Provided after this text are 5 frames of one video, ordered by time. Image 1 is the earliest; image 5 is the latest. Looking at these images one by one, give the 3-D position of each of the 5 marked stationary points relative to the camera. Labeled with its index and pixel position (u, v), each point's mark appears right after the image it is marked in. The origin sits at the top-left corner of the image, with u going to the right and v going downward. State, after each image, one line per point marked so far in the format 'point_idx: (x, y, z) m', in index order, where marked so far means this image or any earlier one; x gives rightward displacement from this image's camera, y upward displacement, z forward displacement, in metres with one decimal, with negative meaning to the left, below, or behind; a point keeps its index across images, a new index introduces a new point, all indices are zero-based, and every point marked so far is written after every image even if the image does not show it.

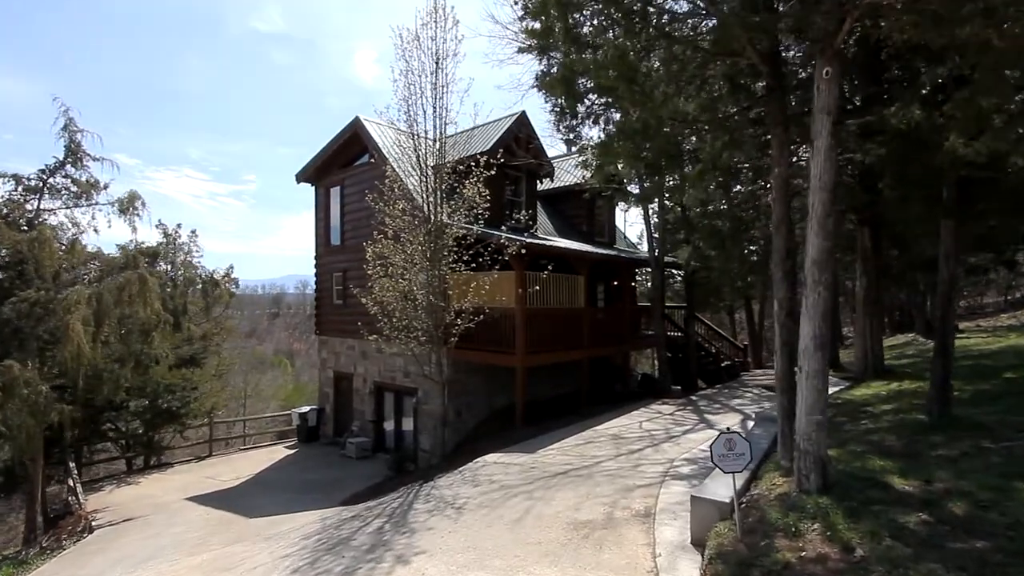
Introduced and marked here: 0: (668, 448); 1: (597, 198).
0: (+2.0, -2.1, +7.5) m
1: (+2.5, +2.6, +17.3) m
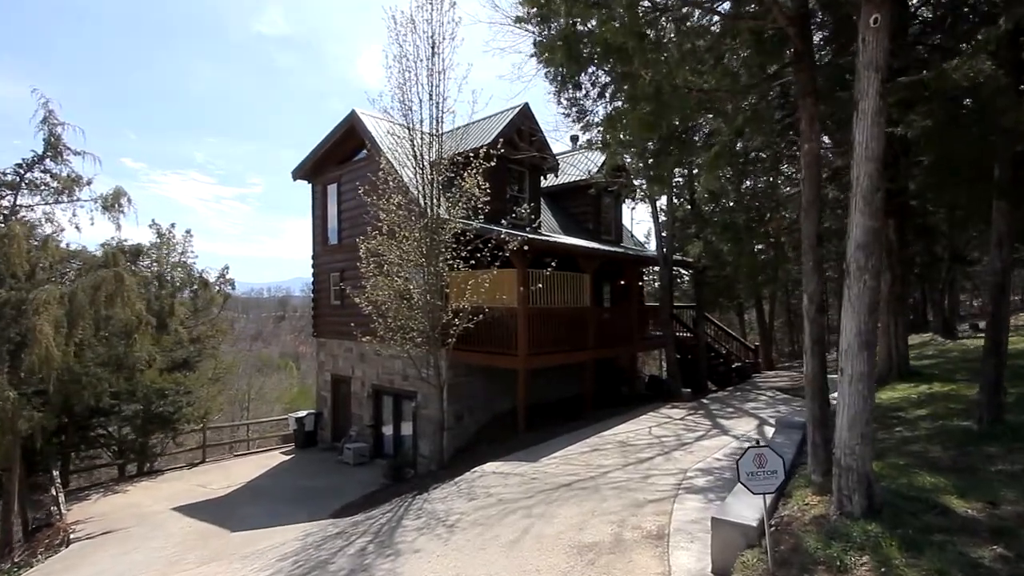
0: (+2.0, -2.0, +7.0) m
1: (+2.6, +2.7, +16.8) m
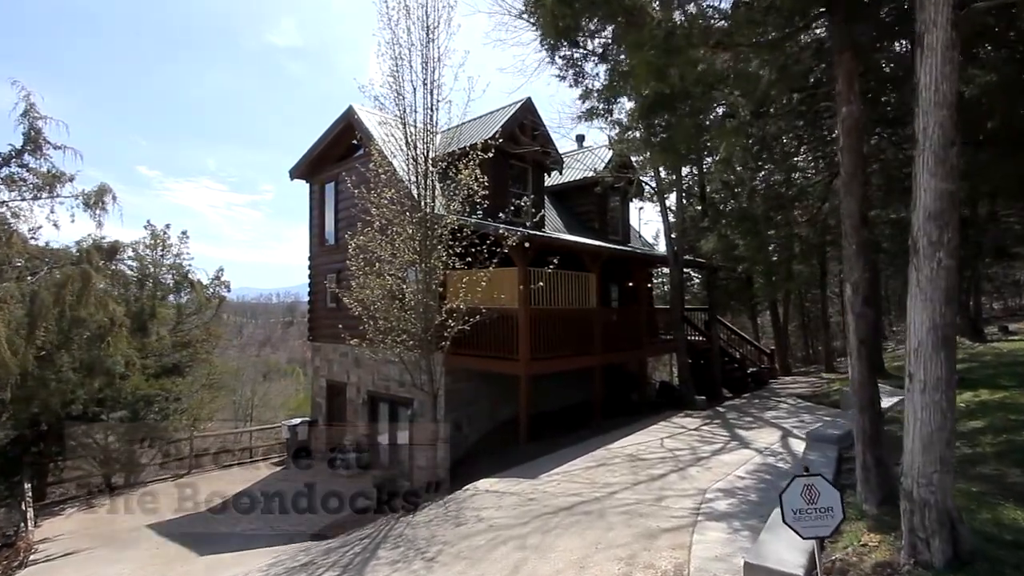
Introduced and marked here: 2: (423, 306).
0: (+1.9, -2.0, +6.2) m
1: (+2.7, +2.6, +16.0) m
2: (-1.4, -0.3, +9.4) m
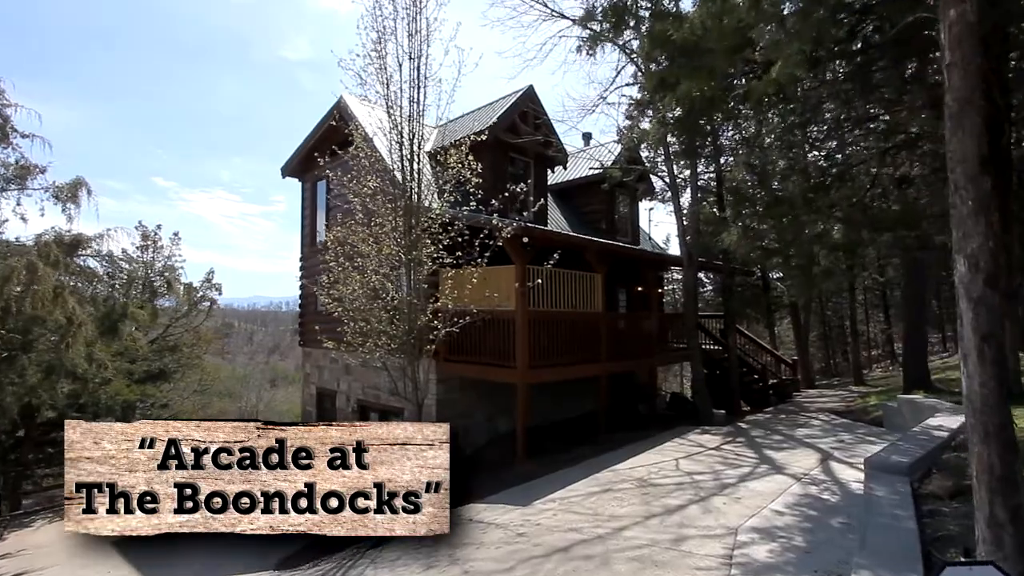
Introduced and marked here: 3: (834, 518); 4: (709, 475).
0: (+1.8, -1.9, +5.1) m
1: (+2.7, +2.5, +15.0) m
2: (-1.5, -0.2, +8.3) m
3: (+2.5, -1.8, +4.6) m
4: (+2.1, -2.0, +6.2) m
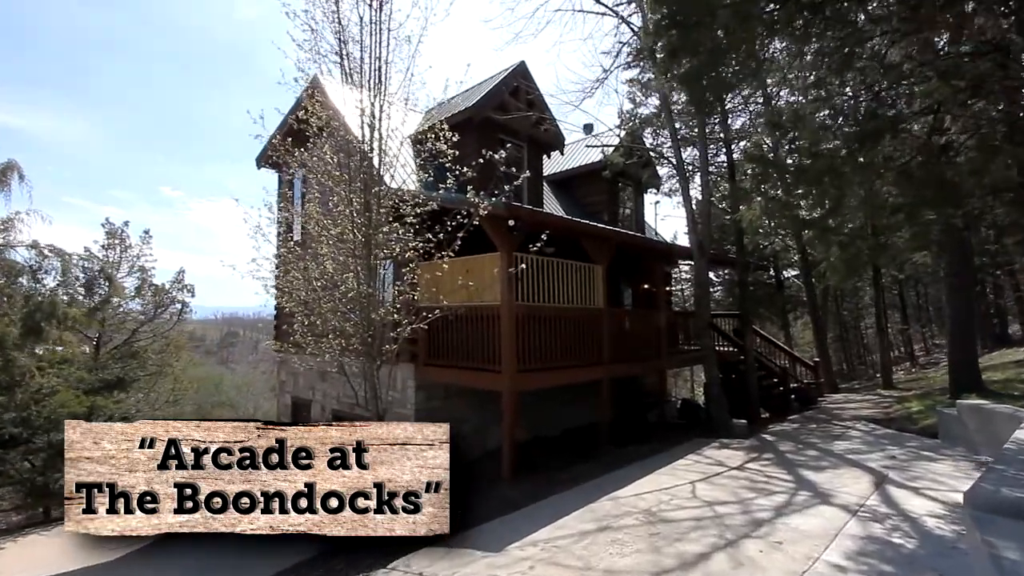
0: (+1.6, -1.7, +3.8) m
1: (+2.5, +2.6, +13.7) m
2: (-1.7, -0.1, +7.0) m
3: (+2.3, -1.6, +3.3) m
4: (+1.8, -1.8, +4.8) m
